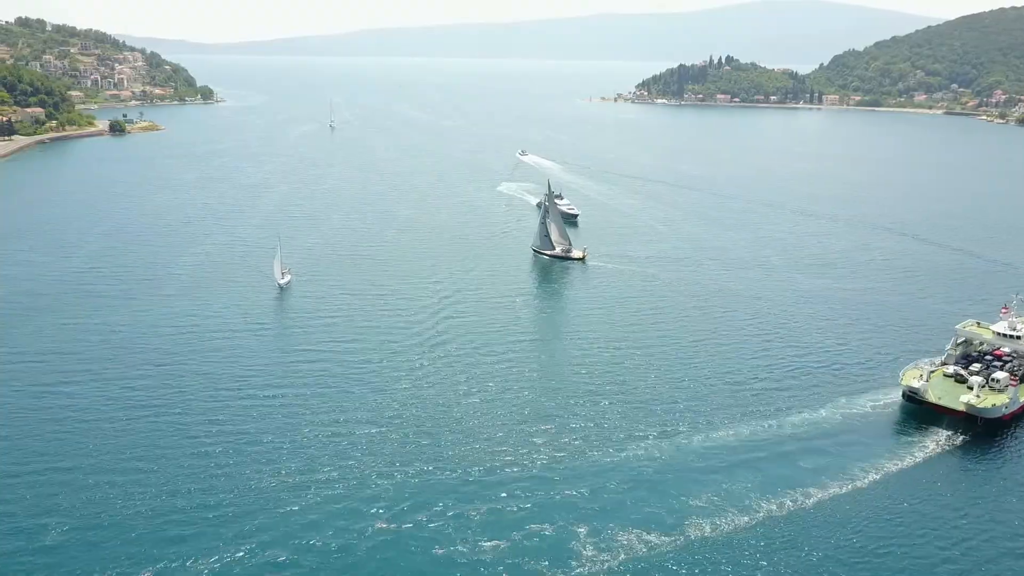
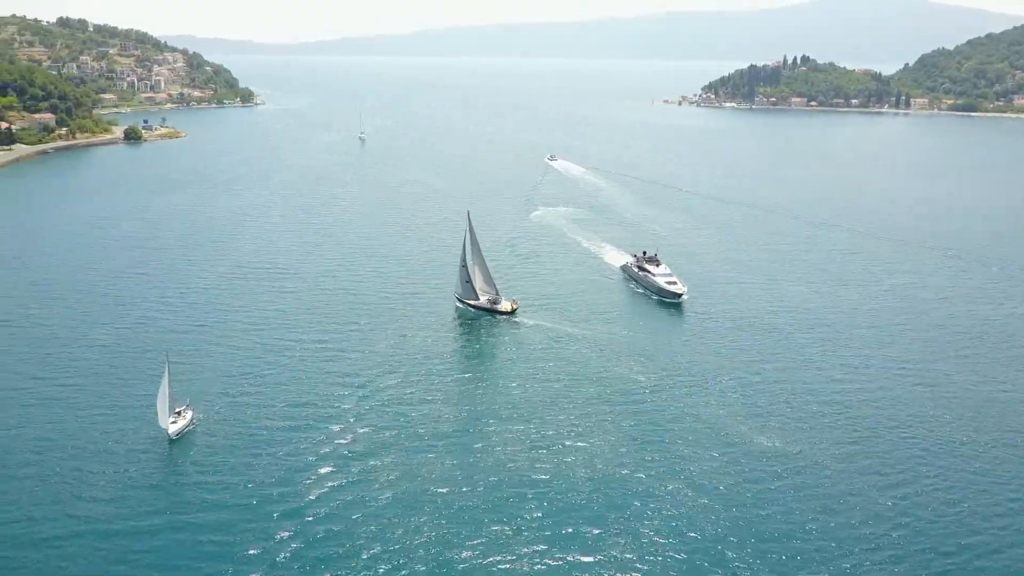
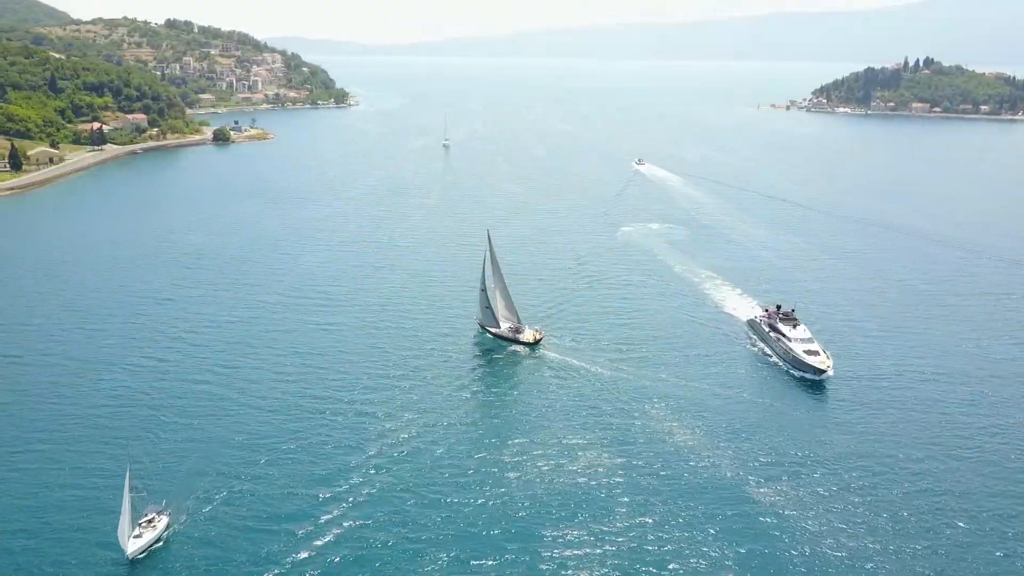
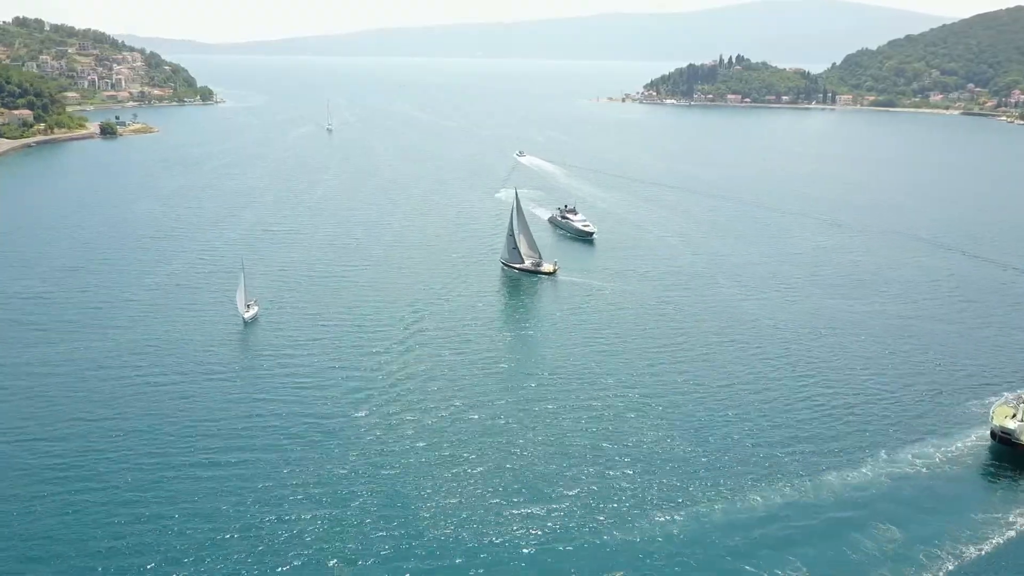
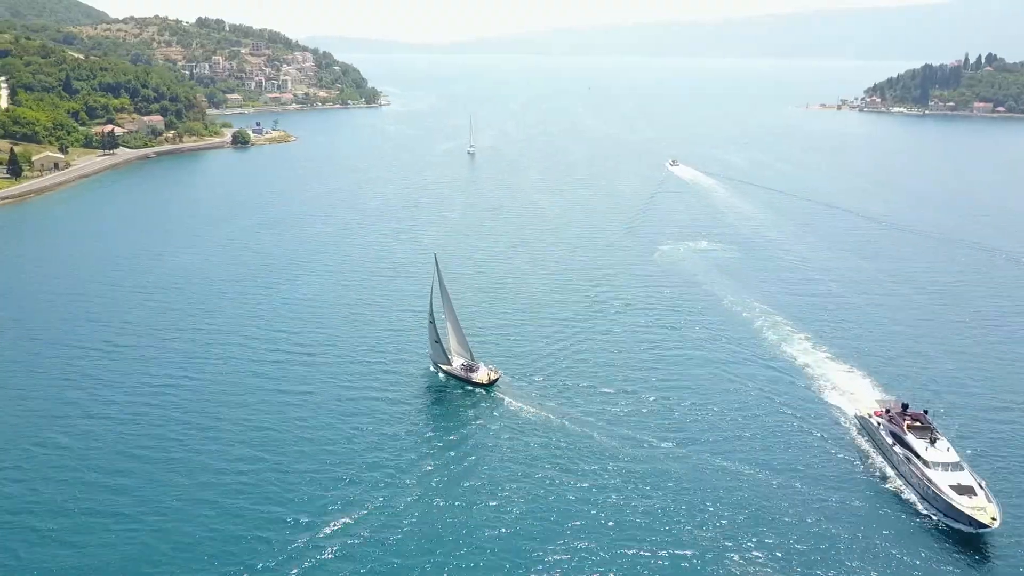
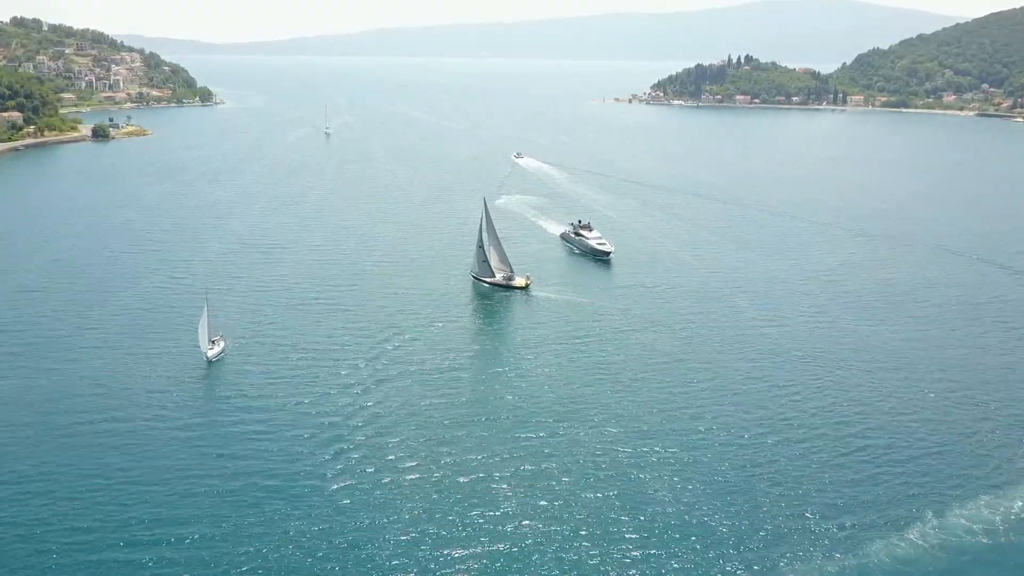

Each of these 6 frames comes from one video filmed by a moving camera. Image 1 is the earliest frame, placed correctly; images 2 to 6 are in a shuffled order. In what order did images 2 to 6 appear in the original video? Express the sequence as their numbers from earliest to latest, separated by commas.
4, 6, 2, 3, 5
